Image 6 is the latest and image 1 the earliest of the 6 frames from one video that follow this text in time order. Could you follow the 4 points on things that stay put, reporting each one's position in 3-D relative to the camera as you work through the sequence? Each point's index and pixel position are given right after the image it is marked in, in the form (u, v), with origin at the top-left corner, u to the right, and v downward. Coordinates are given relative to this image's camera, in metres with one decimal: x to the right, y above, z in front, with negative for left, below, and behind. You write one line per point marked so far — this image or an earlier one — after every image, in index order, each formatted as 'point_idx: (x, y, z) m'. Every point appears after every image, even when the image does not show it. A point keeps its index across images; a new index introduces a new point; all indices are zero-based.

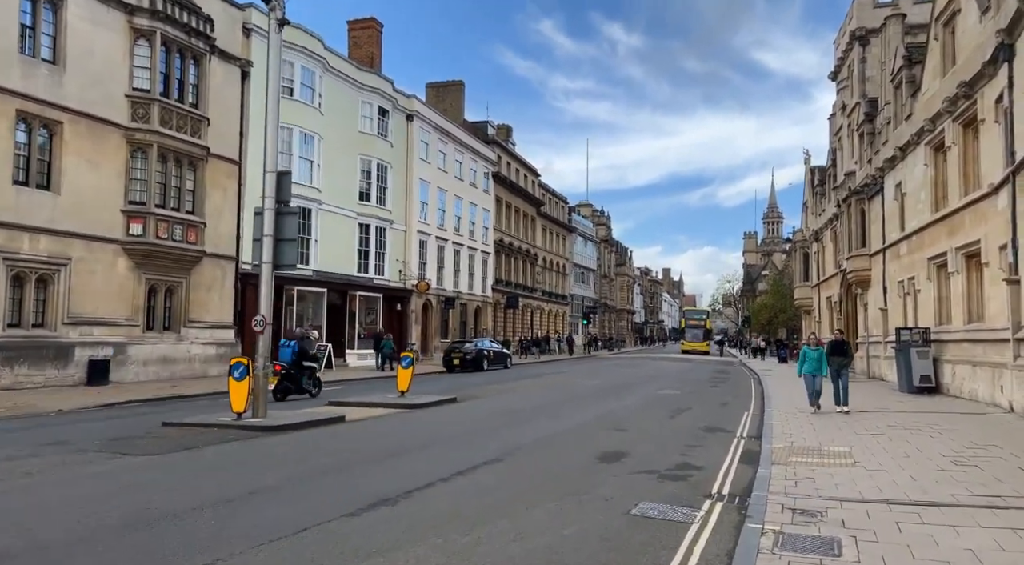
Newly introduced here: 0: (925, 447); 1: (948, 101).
0: (+5.9, -2.4, +10.3) m
1: (+11.3, +4.7, +18.7) m
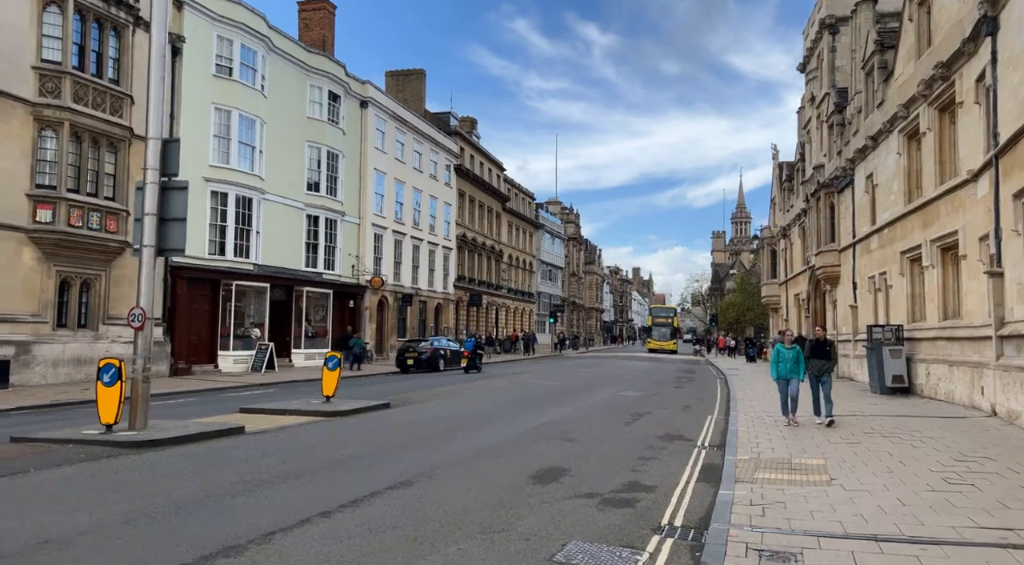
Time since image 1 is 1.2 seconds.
0: (+5.0, -2.2, +9.0) m
1: (+10.0, +4.8, +17.6) m
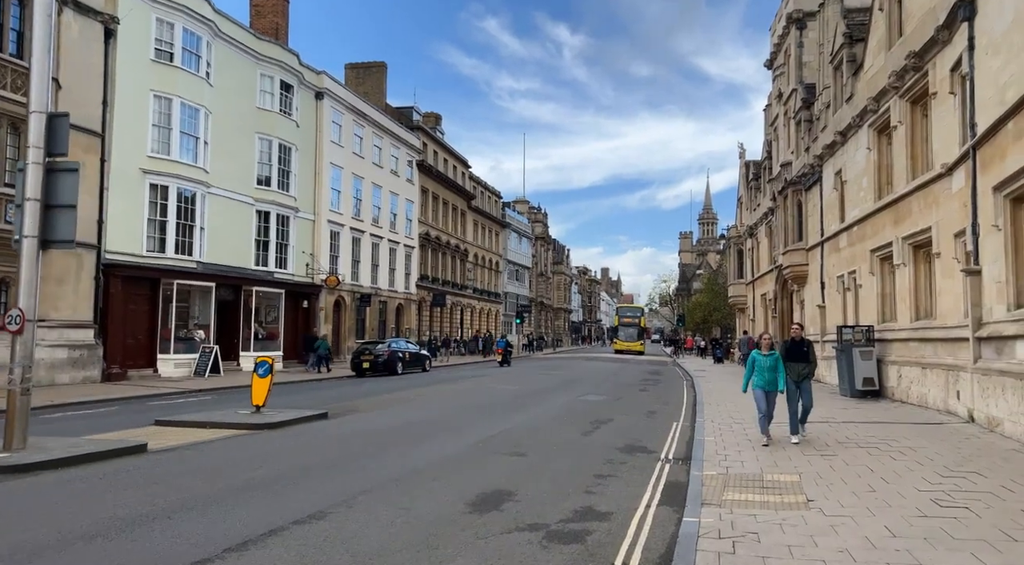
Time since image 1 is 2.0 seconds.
0: (+4.3, -2.2, +8.2) m
1: (+9.0, +4.9, +16.9) m
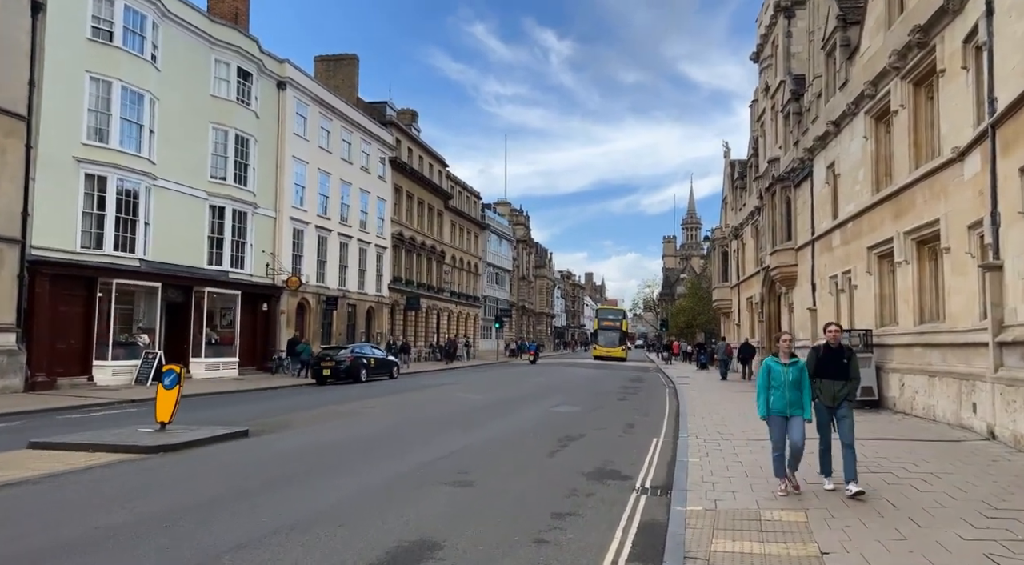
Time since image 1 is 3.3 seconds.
0: (+3.7, -2.1, +6.5) m
1: (+8.2, +4.9, +15.4) m
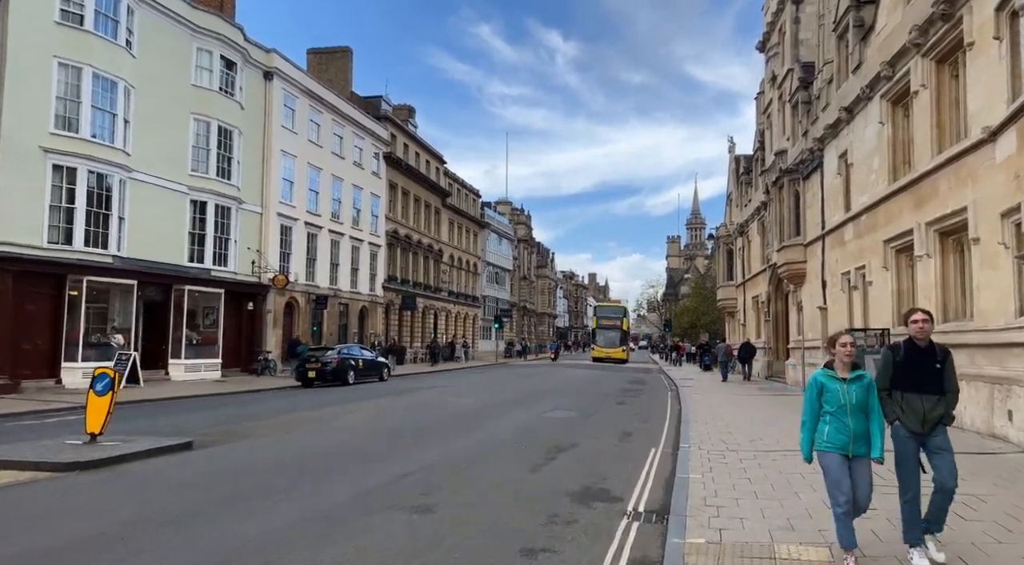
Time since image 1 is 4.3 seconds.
0: (+3.4, -2.0, +5.3) m
1: (+8.0, +5.0, +14.1) m
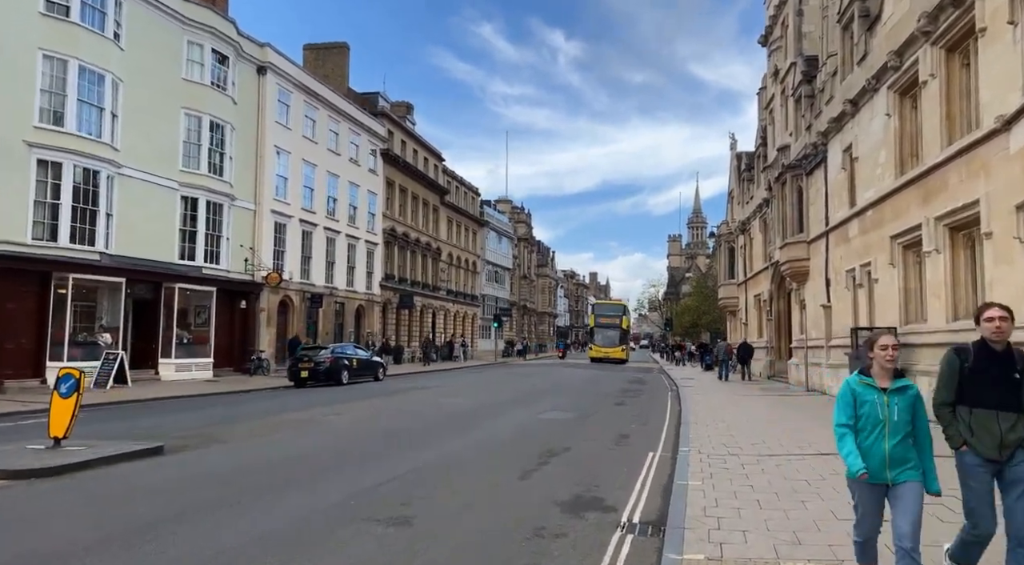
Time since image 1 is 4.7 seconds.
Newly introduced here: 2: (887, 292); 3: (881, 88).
0: (+3.3, -2.0, +4.8) m
1: (+7.8, +5.0, +13.6) m
2: (+8.6, -0.2, +16.5) m
3: (+8.6, +4.5, +16.7) m
